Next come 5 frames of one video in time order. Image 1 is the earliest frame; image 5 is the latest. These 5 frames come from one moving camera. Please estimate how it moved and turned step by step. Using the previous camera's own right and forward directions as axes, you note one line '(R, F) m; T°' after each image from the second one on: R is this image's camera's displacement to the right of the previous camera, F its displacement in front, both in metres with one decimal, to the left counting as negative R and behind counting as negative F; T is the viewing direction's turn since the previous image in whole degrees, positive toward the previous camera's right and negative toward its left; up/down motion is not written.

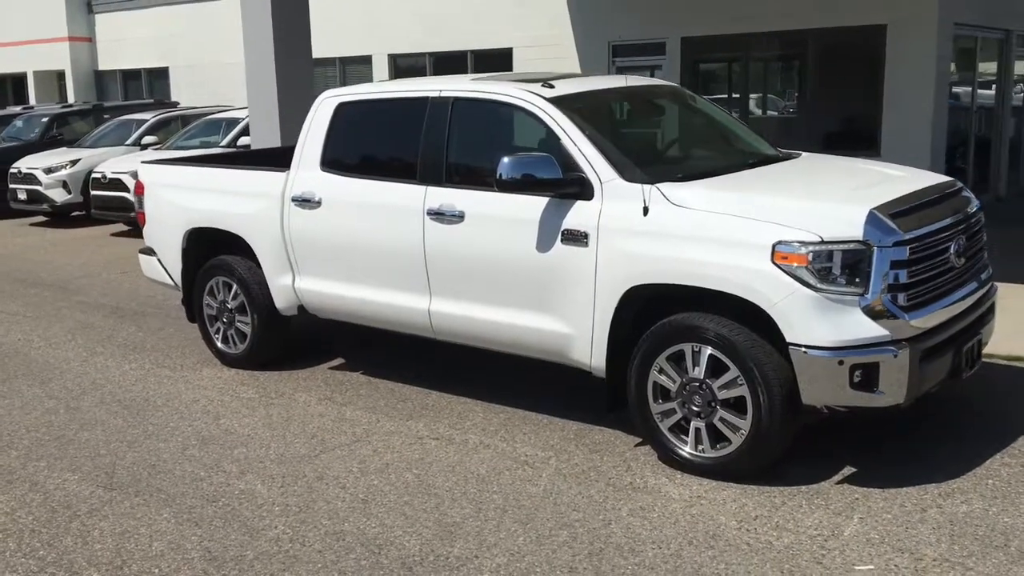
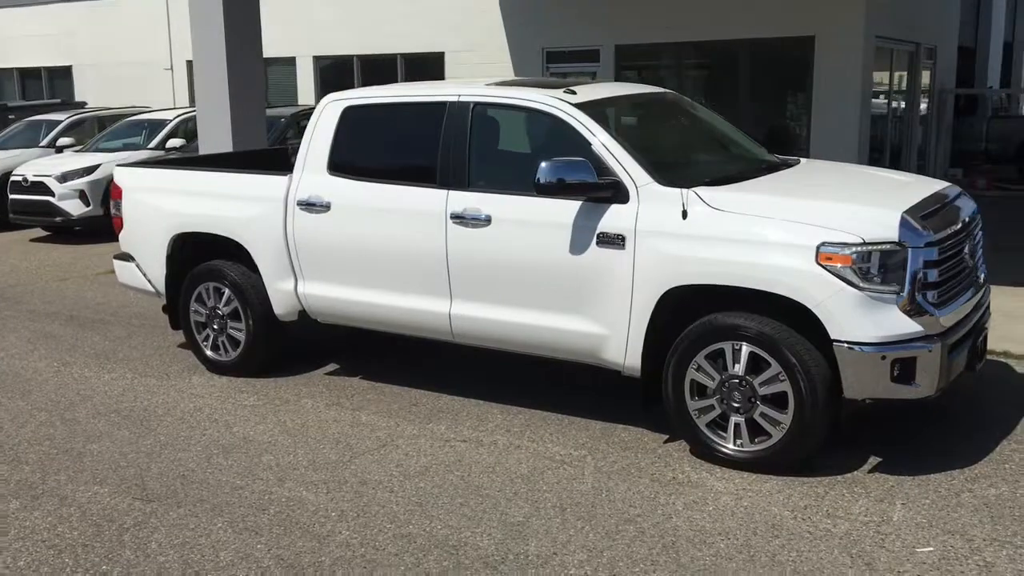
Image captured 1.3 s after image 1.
(-0.7, 0.0) m; +6°
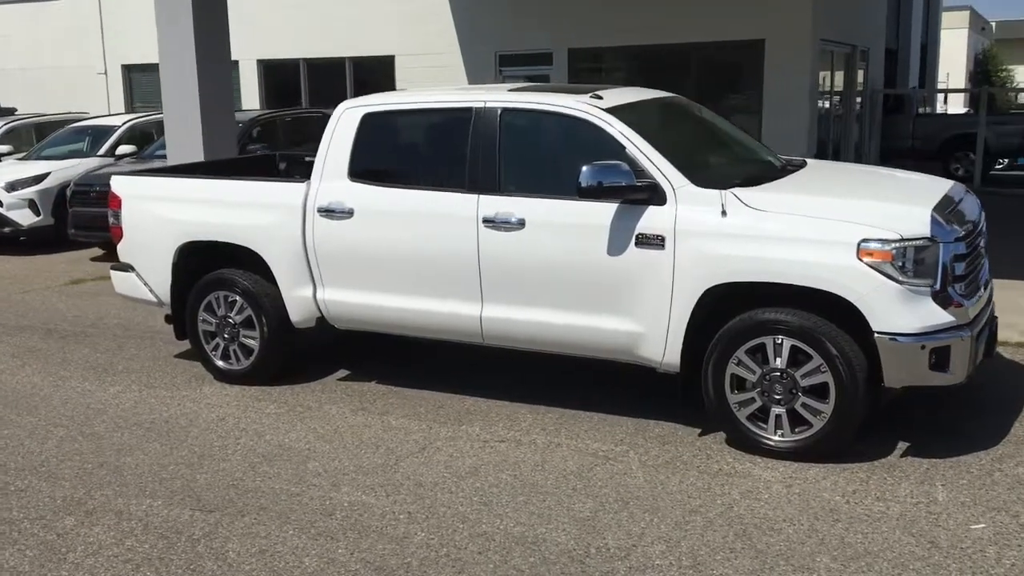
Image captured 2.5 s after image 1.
(-0.6, -0.1) m; +5°
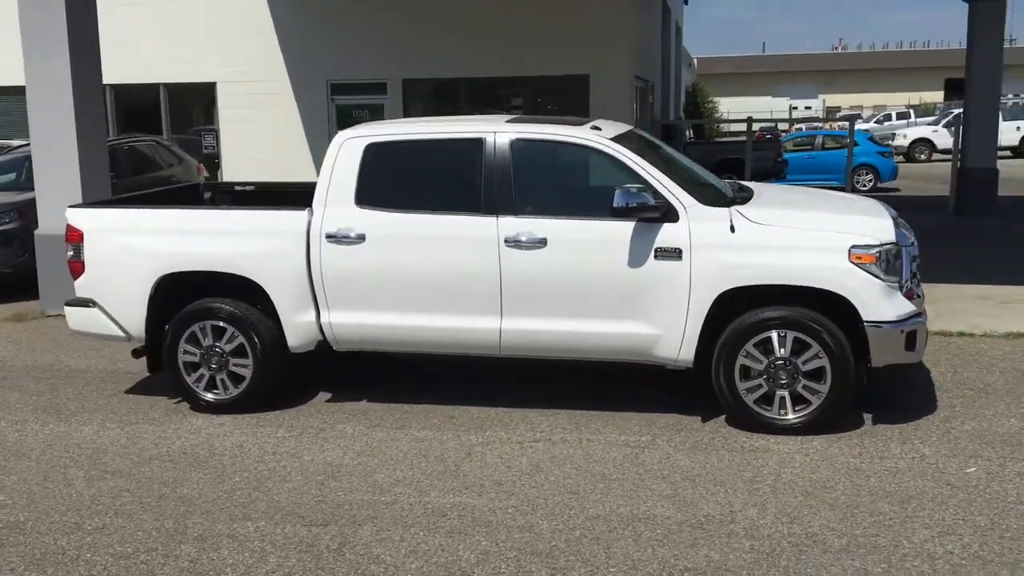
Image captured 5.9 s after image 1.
(-1.7, -0.3) m; +16°
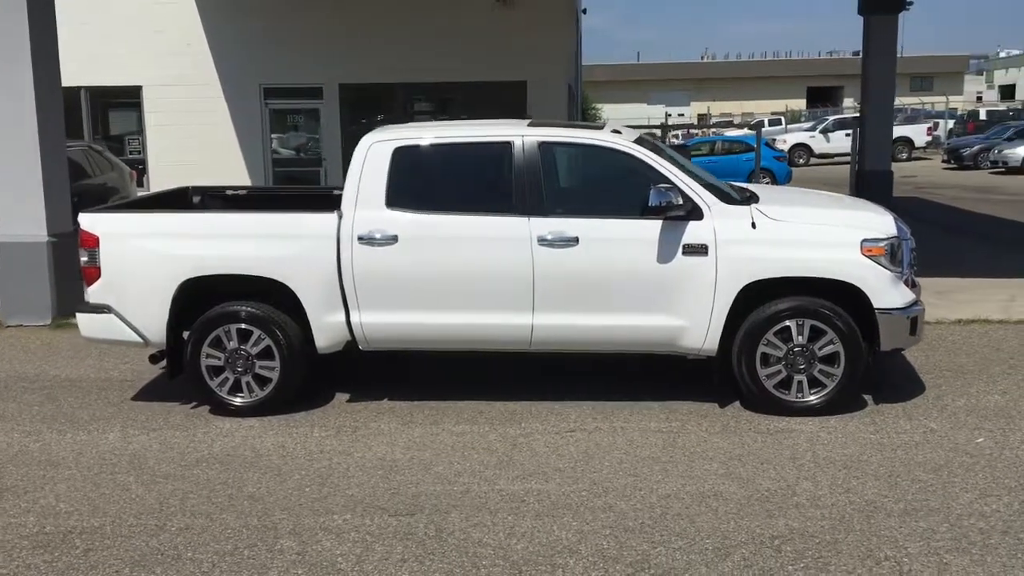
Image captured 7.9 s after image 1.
(-1.0, -0.2) m; +7°
